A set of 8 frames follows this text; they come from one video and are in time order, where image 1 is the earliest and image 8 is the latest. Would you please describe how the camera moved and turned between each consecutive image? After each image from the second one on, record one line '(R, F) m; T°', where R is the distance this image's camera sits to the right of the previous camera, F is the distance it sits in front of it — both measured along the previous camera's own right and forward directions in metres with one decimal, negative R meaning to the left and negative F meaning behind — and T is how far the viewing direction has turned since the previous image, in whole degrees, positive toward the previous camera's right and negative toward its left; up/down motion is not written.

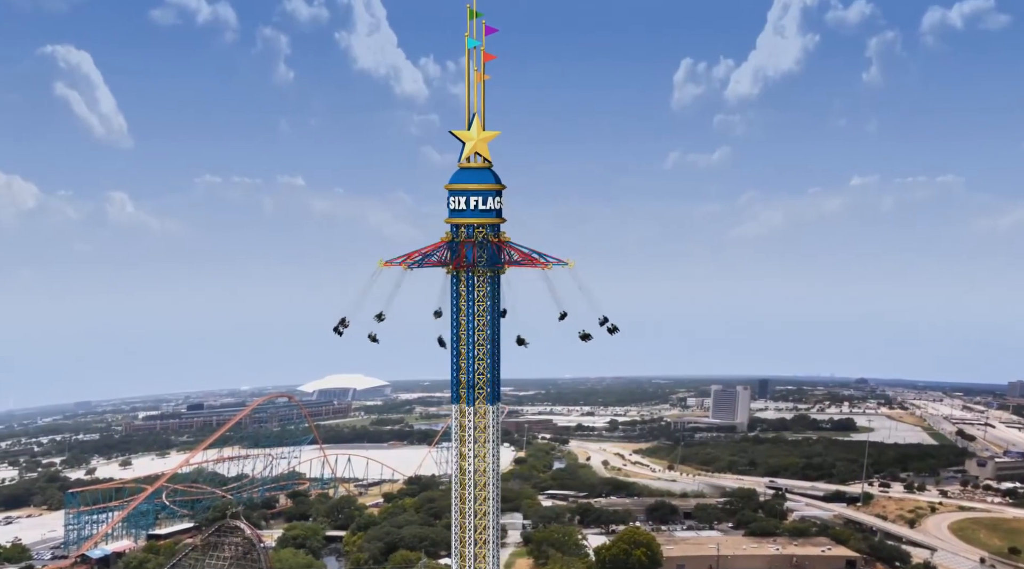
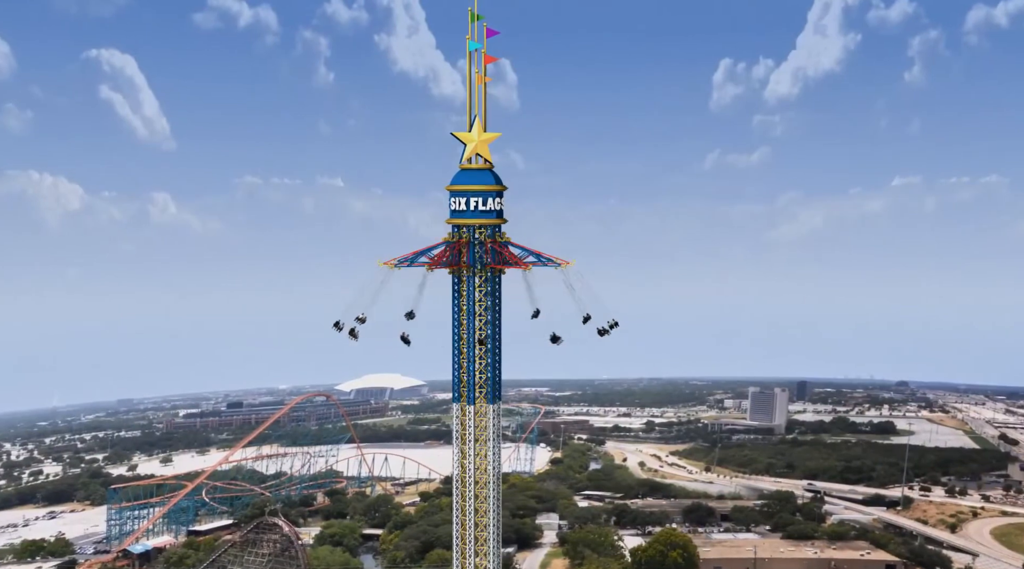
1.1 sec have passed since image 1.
(-0.2, -0.6) m; -2°
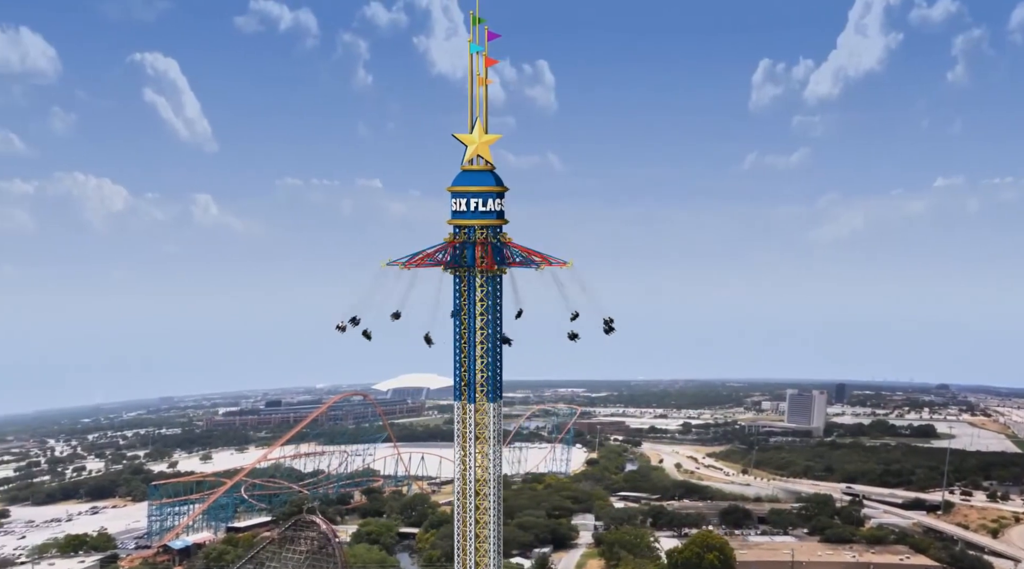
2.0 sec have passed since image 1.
(-0.2, -0.7) m; -2°
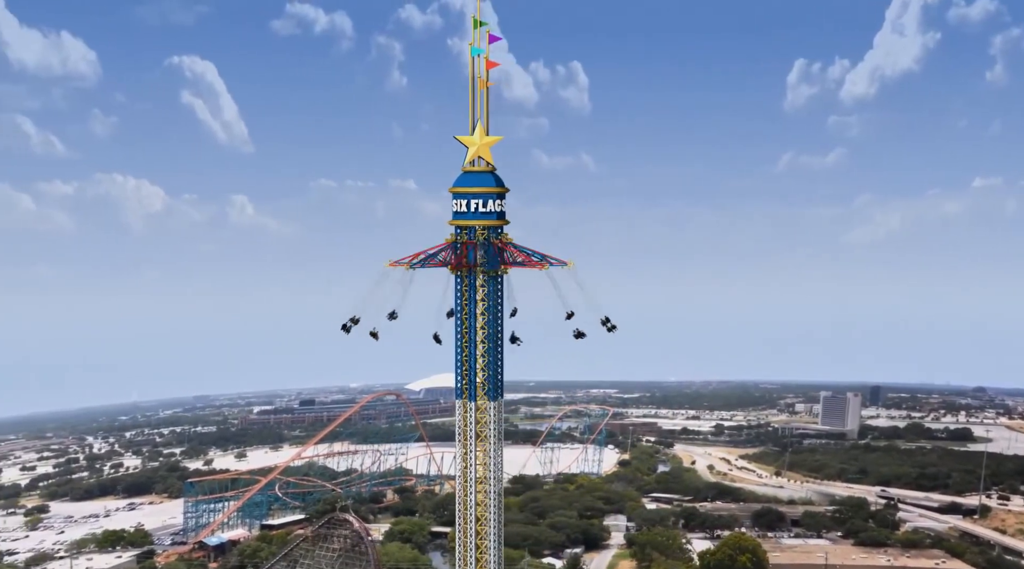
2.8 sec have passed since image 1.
(-0.1, -0.6) m; -2°
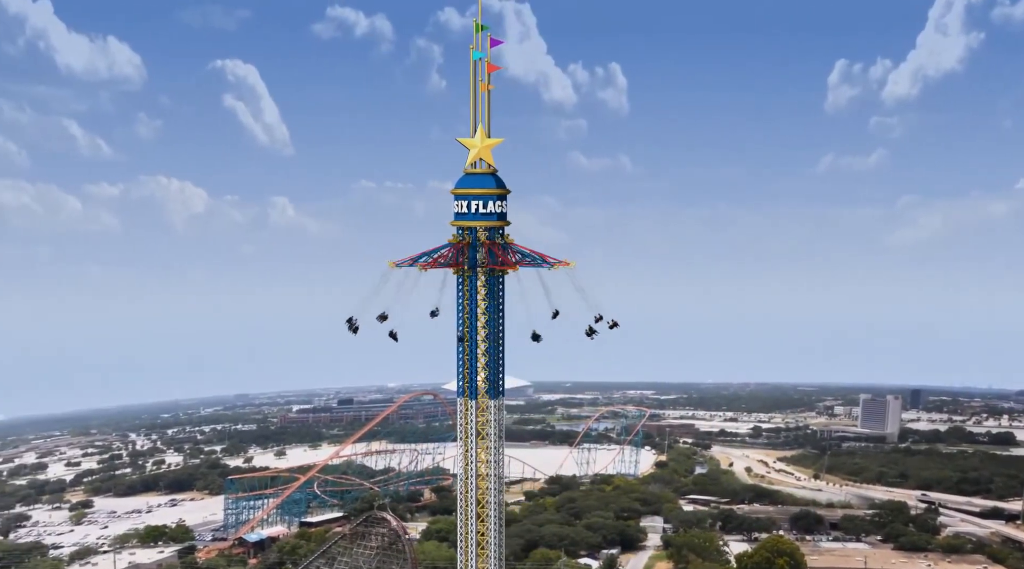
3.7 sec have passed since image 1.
(-0.1, -0.7) m; -2°
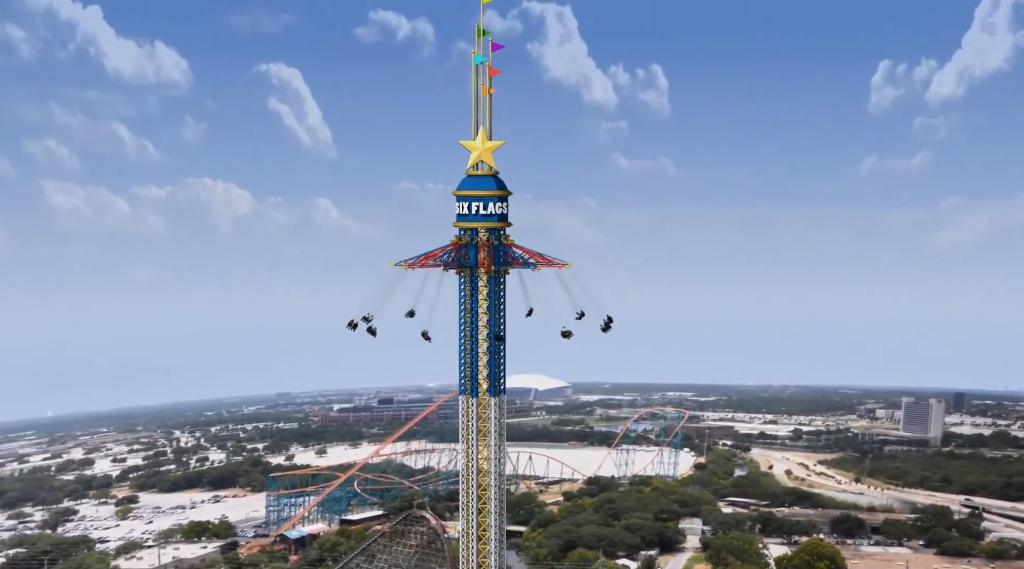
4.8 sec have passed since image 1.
(-0.1, -0.8) m; -3°
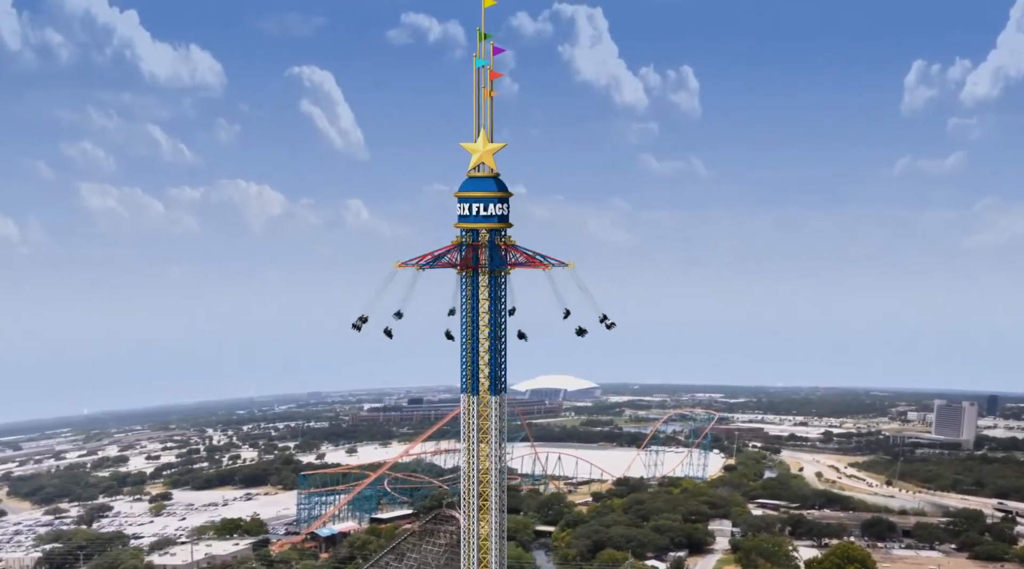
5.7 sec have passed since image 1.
(0.0, -0.7) m; -2°
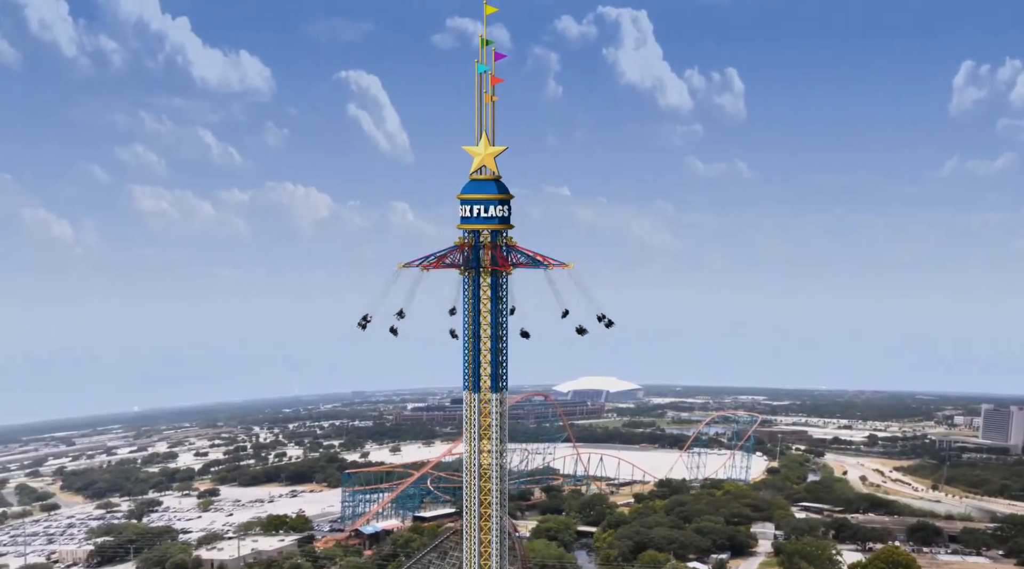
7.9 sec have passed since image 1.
(0.0, -1.1) m; -3°
